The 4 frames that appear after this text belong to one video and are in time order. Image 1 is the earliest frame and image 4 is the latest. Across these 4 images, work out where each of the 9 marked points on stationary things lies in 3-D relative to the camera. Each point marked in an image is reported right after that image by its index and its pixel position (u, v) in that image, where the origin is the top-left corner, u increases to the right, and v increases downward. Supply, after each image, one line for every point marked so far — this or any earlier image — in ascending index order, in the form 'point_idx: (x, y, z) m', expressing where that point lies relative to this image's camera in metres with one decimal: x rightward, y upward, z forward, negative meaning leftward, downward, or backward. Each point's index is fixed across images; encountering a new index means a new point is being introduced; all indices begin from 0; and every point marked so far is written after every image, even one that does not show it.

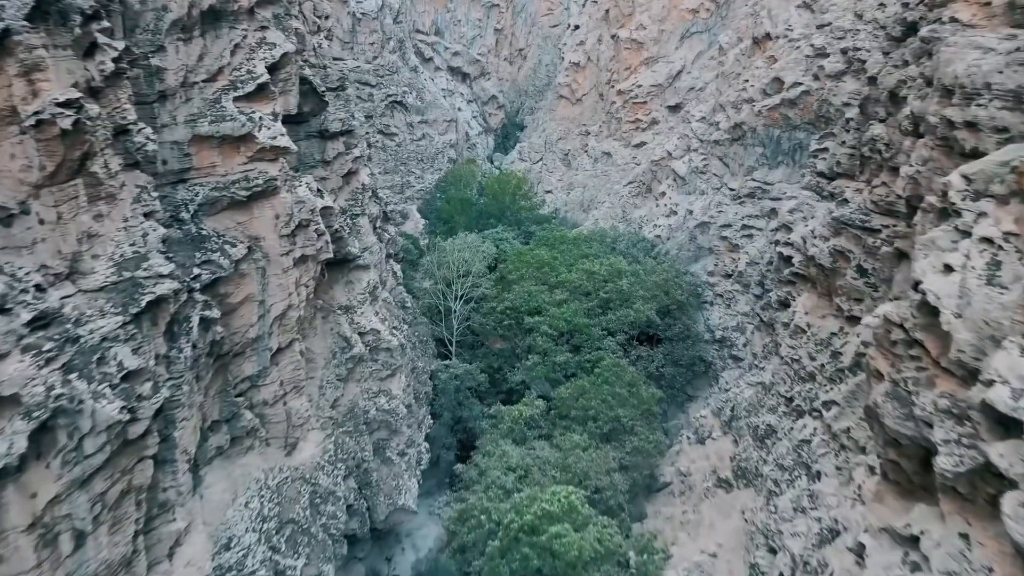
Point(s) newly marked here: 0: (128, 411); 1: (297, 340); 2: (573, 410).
0: (-2.9, -0.9, +5.5) m
1: (-2.6, -0.6, +8.9) m
2: (+0.9, -1.8, +10.8) m
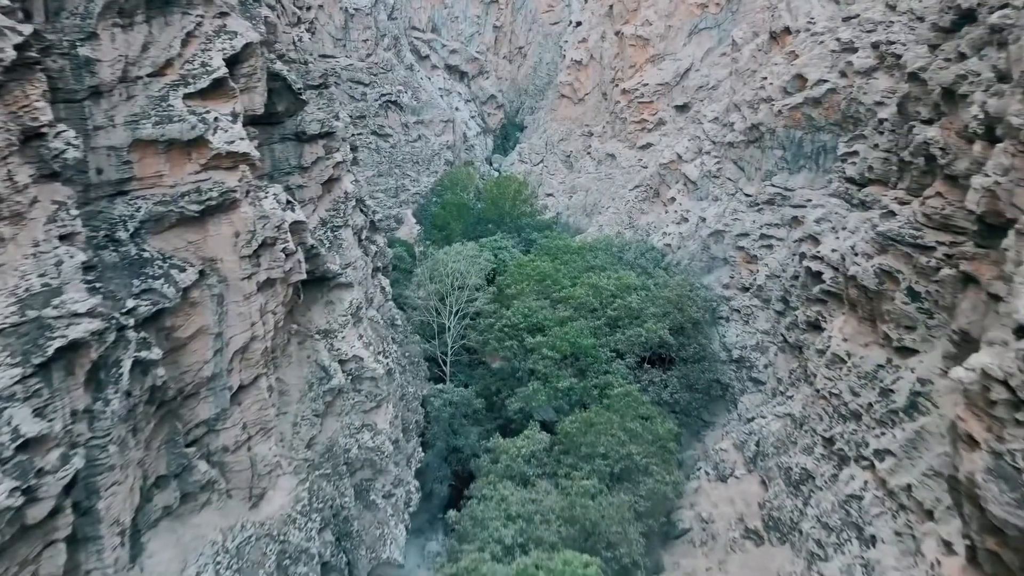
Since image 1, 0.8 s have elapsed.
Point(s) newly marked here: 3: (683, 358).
0: (-2.9, -1.2, +4.4) m
1: (-2.6, -0.9, +7.7) m
2: (+0.9, -2.1, +9.7) m
3: (+2.8, -1.2, +12.1) m
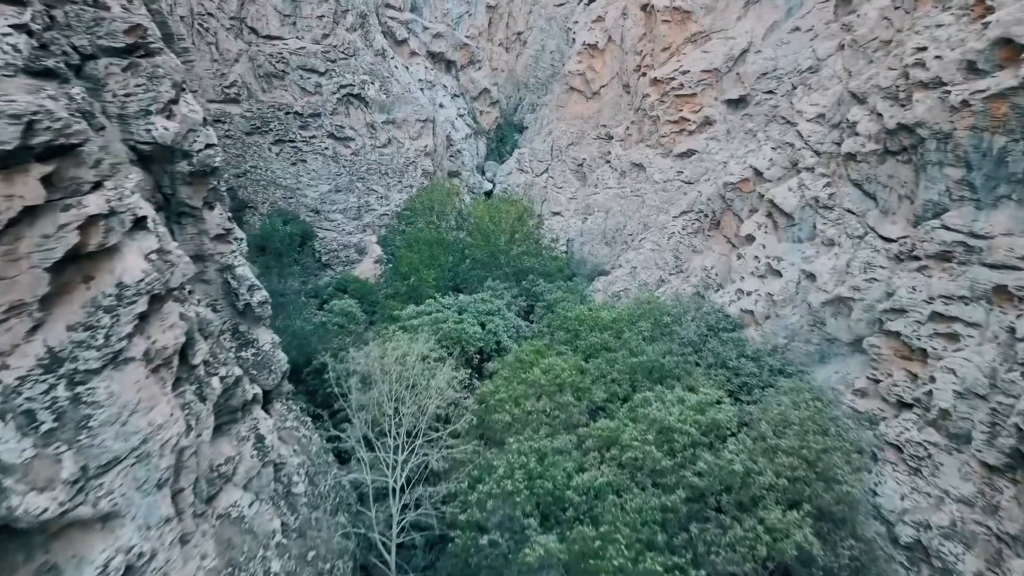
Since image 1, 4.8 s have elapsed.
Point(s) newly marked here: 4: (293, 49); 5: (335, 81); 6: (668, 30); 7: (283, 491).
0: (-2.9, -2.5, -1.5) m
1: (-2.6, -2.2, +1.9) m
2: (+0.8, -3.4, +3.8) m
3: (+2.8, -2.5, +6.3) m
4: (-5.4, +5.8, +18.0) m
5: (-4.5, +5.3, +18.7) m
6: (+3.9, +6.4, +18.1) m
7: (-2.1, -1.9, +6.6) m
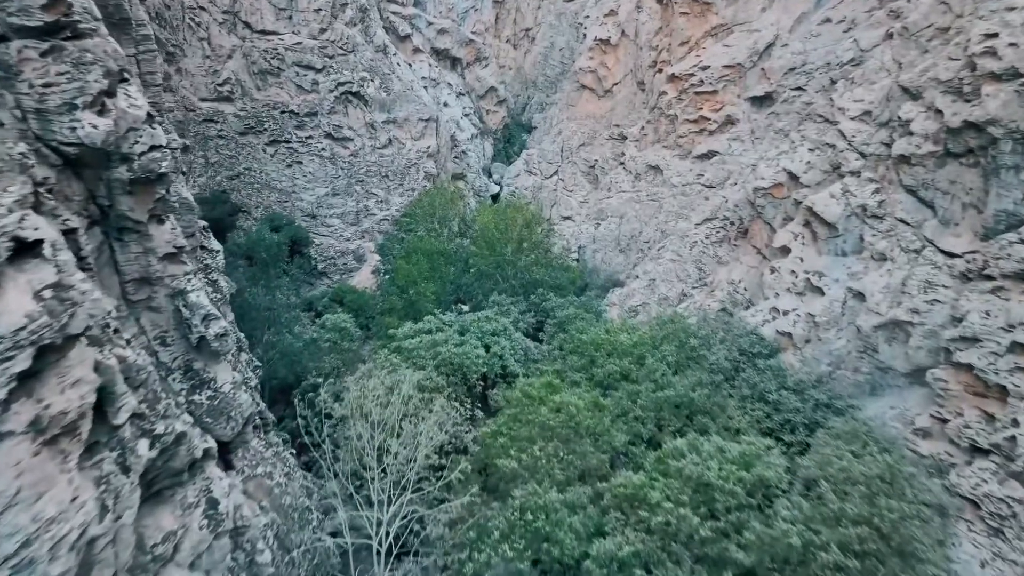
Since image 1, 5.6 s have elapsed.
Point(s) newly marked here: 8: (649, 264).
0: (-3.0, -2.7, -2.6) m
1: (-2.6, -2.4, +0.7) m
2: (+0.9, -3.6, +2.6) m
3: (+2.8, -2.7, +5.1) m
4: (-5.2, +5.6, +16.9) m
5: (-4.3, +5.0, +17.6) m
6: (+4.1, +6.1, +16.9) m
7: (-2.0, -2.1, +5.5) m
8: (+2.6, +0.5, +13.8) m
